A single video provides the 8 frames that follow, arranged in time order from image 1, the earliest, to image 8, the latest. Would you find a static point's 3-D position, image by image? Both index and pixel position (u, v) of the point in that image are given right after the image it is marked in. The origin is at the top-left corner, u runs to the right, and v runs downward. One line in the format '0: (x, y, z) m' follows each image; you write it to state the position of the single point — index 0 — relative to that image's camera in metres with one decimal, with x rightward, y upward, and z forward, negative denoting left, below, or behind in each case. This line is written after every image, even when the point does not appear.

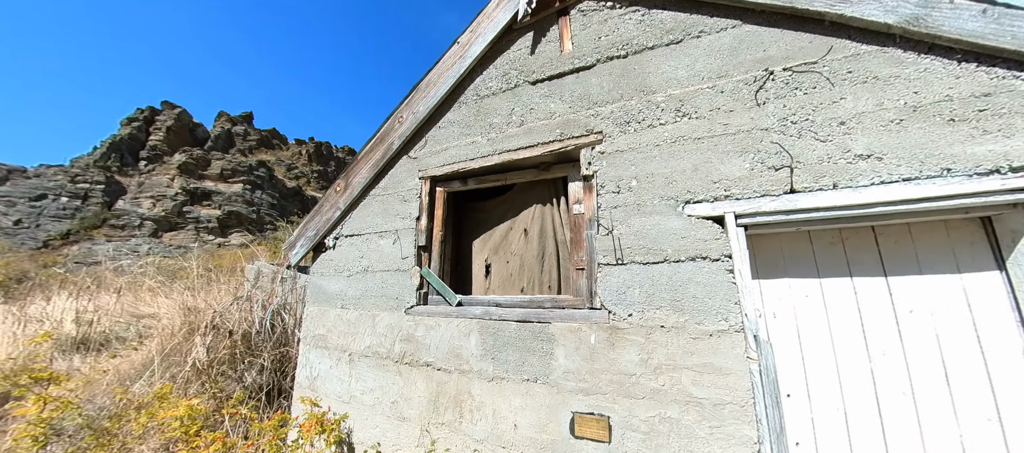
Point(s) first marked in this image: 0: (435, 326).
0: (-0.4, -0.6, +2.0) m
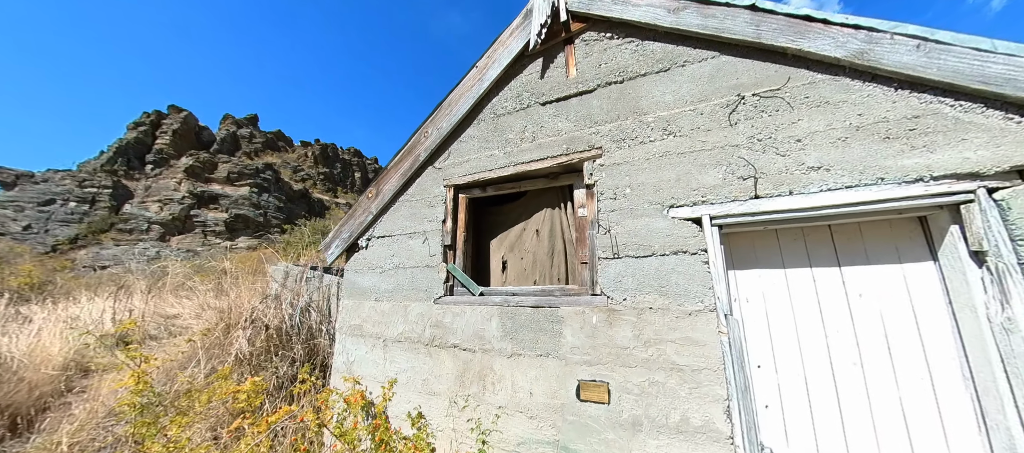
0: (-0.3, -0.6, +2.4) m
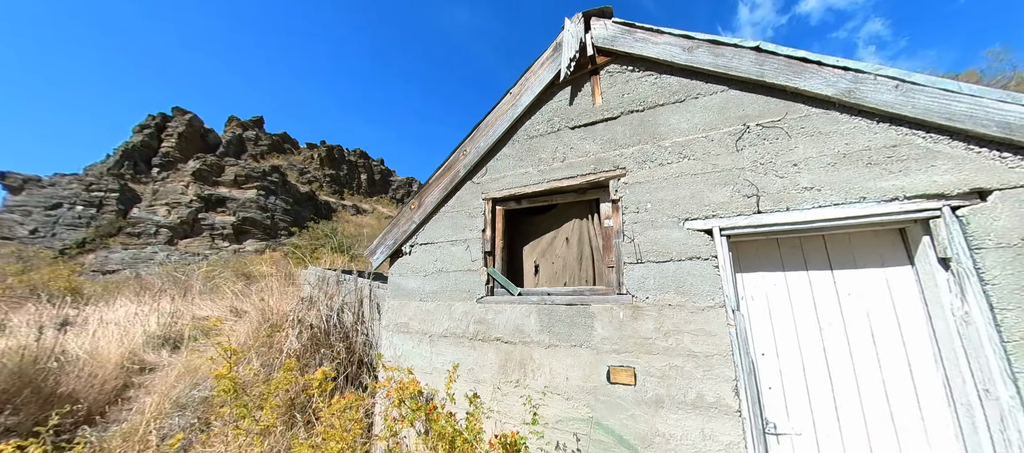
0: (-0.1, -0.6, +2.7) m
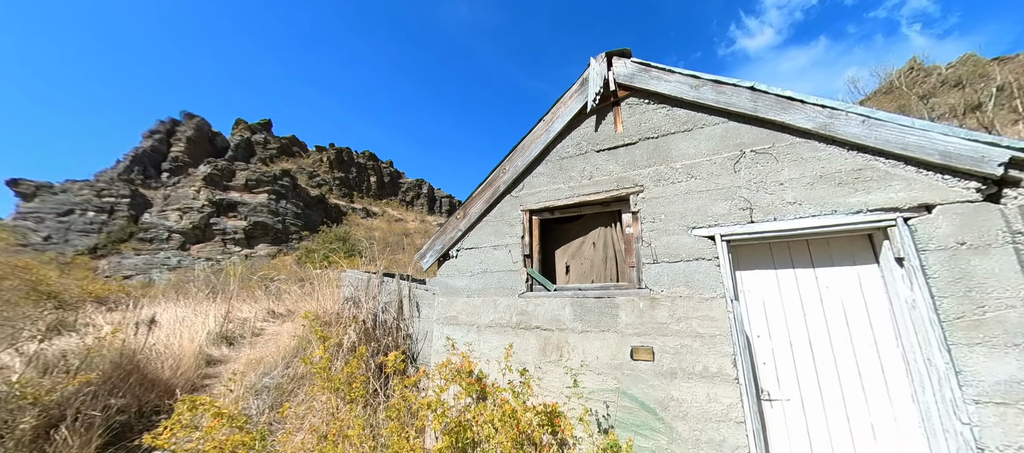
0: (+0.3, -0.7, +3.3) m
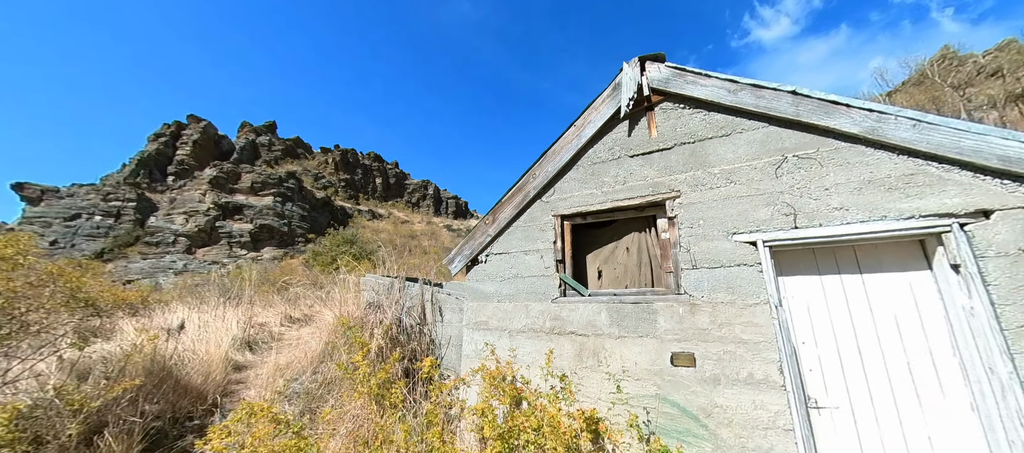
0: (+0.6, -0.8, +3.3) m
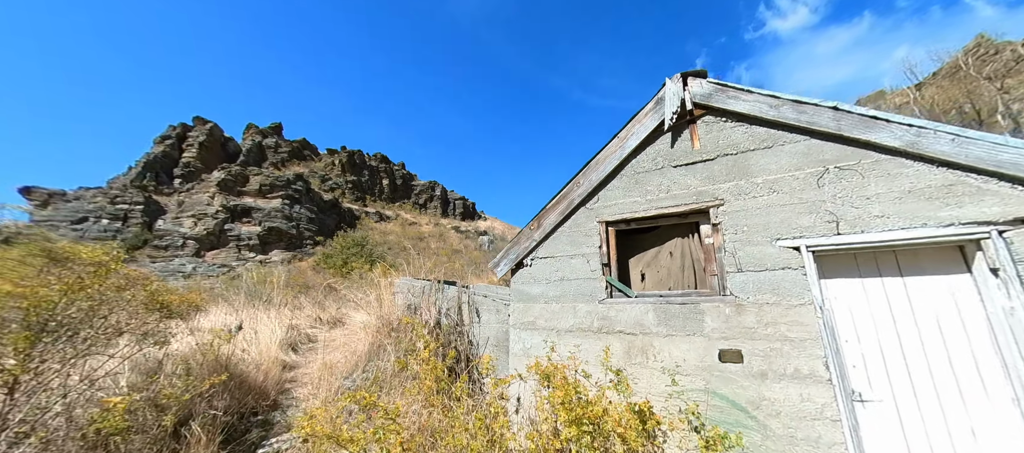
0: (+1.1, -0.8, +3.6) m
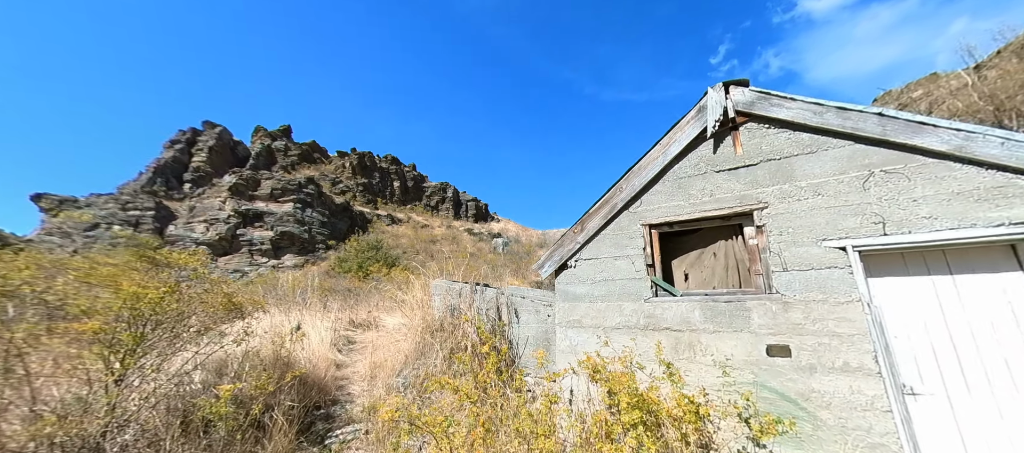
0: (+1.6, -0.8, +3.8) m
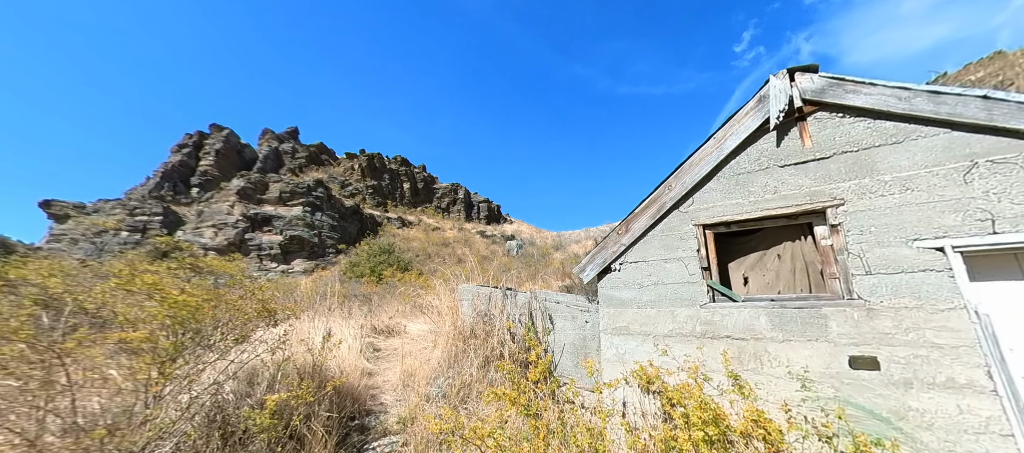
0: (+2.1, -0.8, +3.5) m
